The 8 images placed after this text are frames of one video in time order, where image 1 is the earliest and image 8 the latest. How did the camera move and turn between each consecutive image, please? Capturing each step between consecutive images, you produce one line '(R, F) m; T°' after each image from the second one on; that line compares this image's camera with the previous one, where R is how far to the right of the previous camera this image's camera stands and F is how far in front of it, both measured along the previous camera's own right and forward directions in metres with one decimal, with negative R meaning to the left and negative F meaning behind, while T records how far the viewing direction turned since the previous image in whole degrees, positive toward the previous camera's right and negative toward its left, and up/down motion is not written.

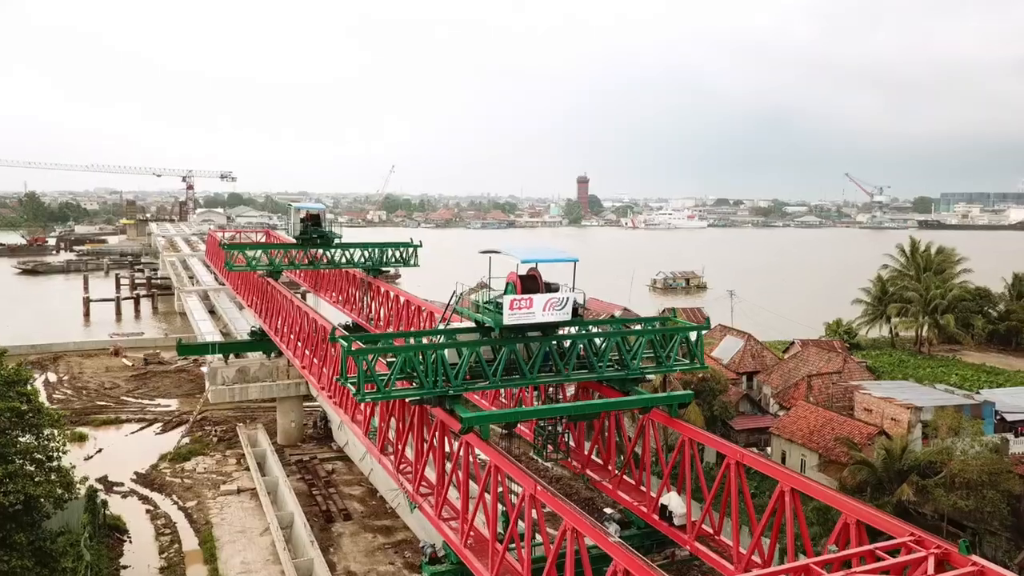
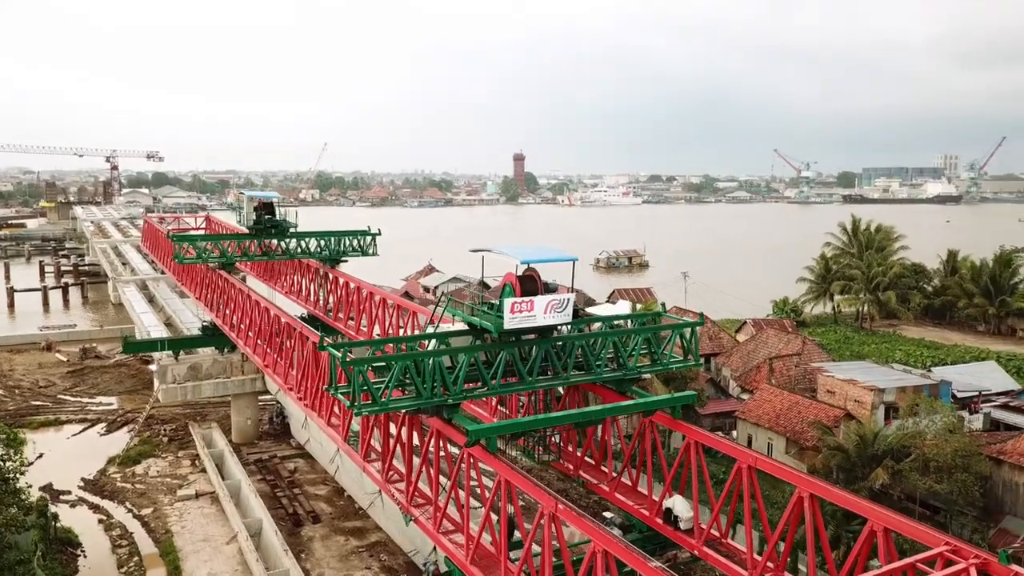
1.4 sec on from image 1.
(-0.7, +0.5) m; +5°
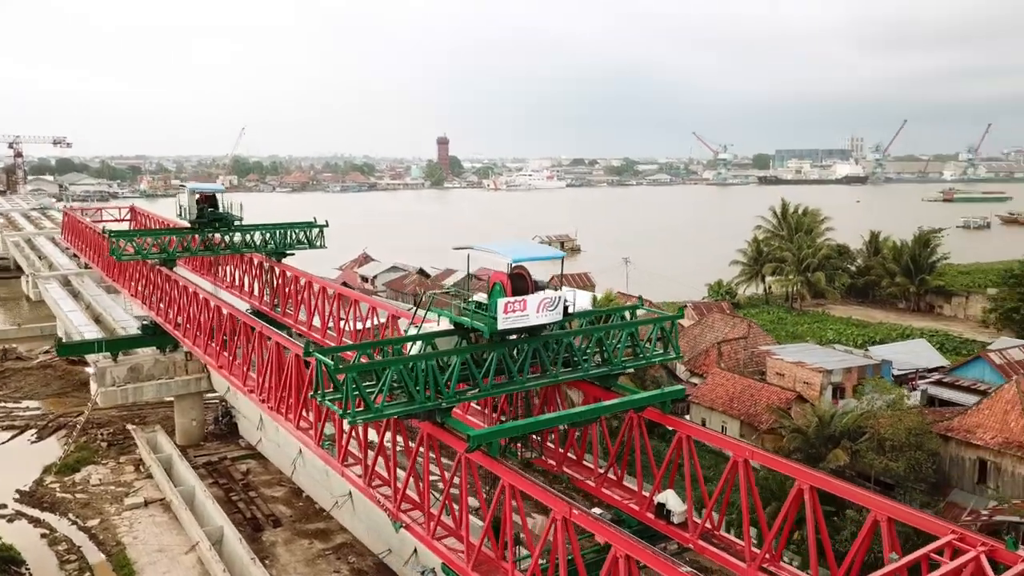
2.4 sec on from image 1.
(-0.8, +0.2) m; +5°
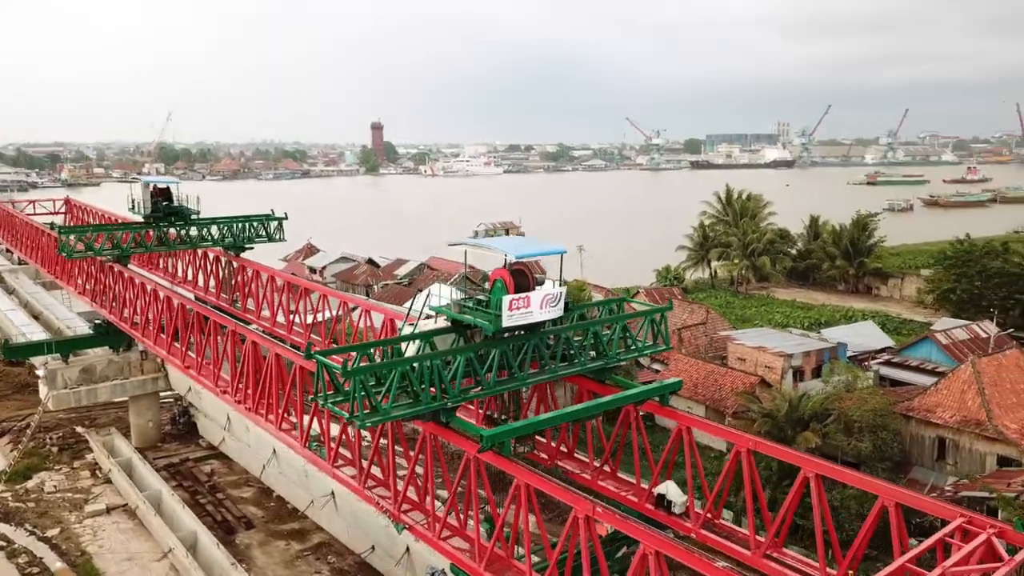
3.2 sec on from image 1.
(-0.8, +0.1) m; +5°
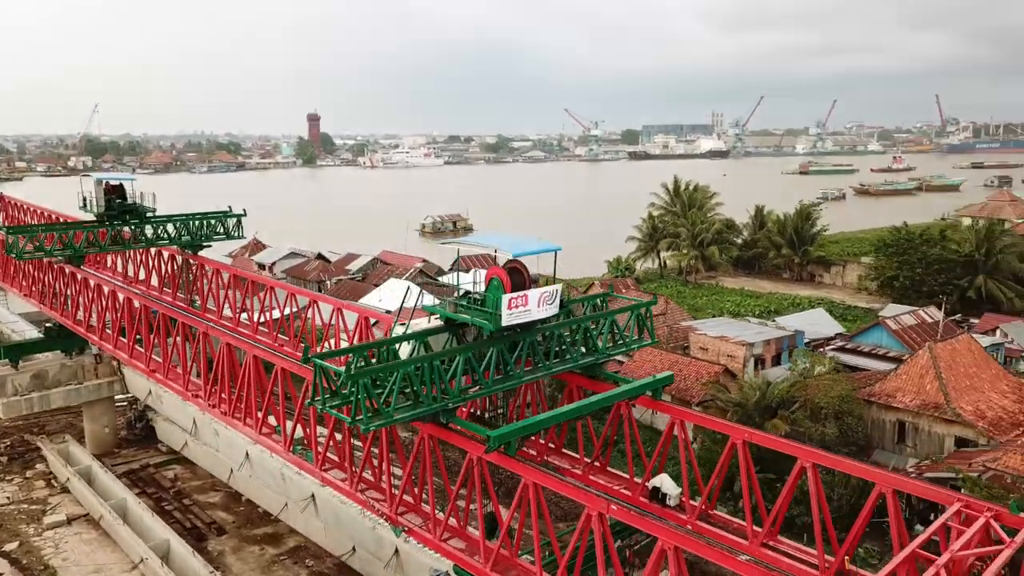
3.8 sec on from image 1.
(-0.6, +0.1) m; +4°
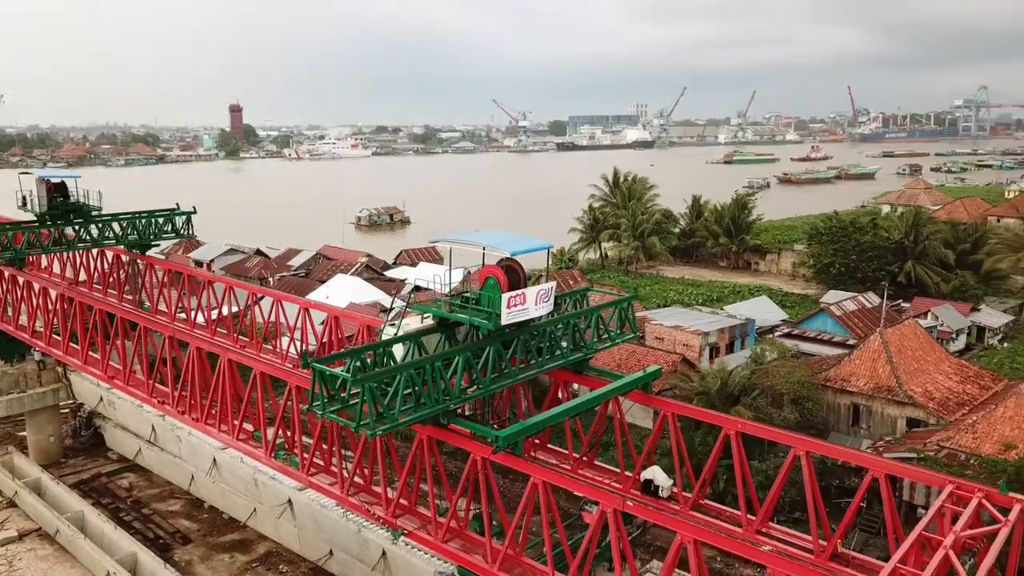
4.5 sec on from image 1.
(-0.8, +0.1) m; +5°
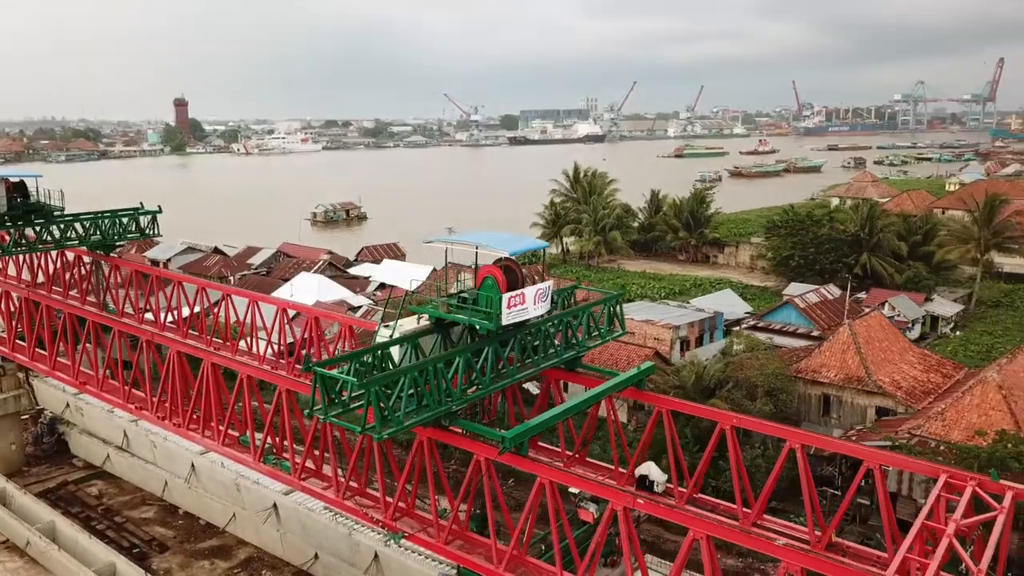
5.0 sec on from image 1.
(-0.5, 0.0) m; +3°
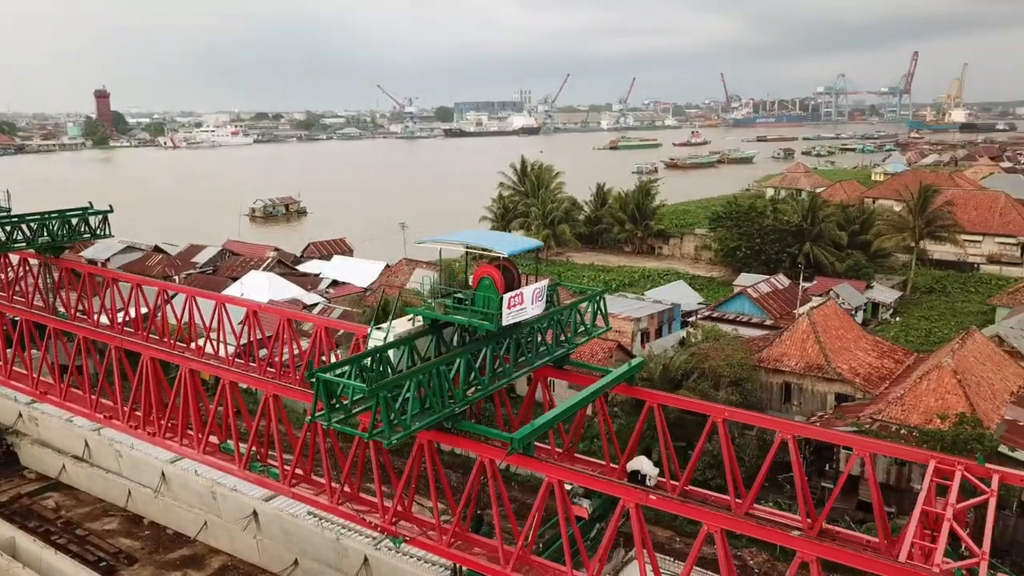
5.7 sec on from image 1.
(-0.7, 0.0) m; +4°
